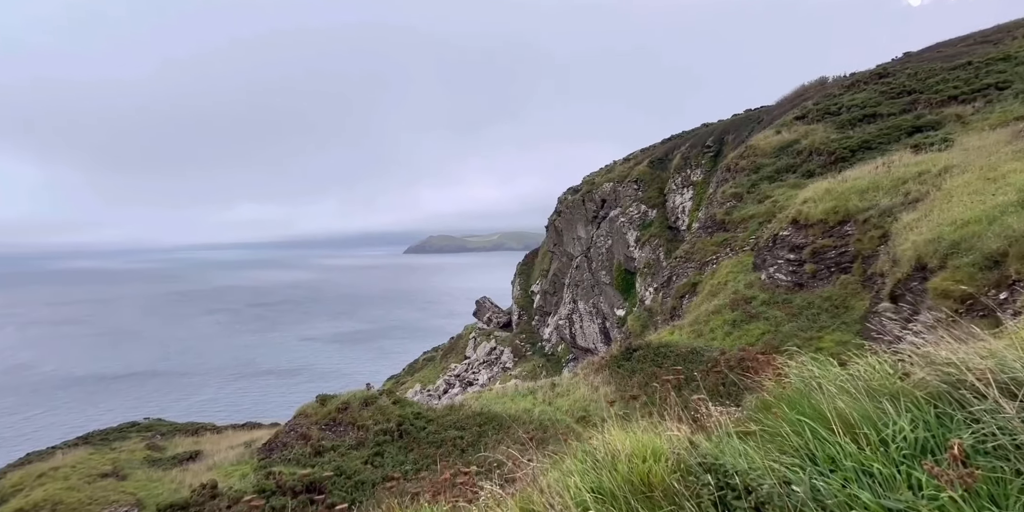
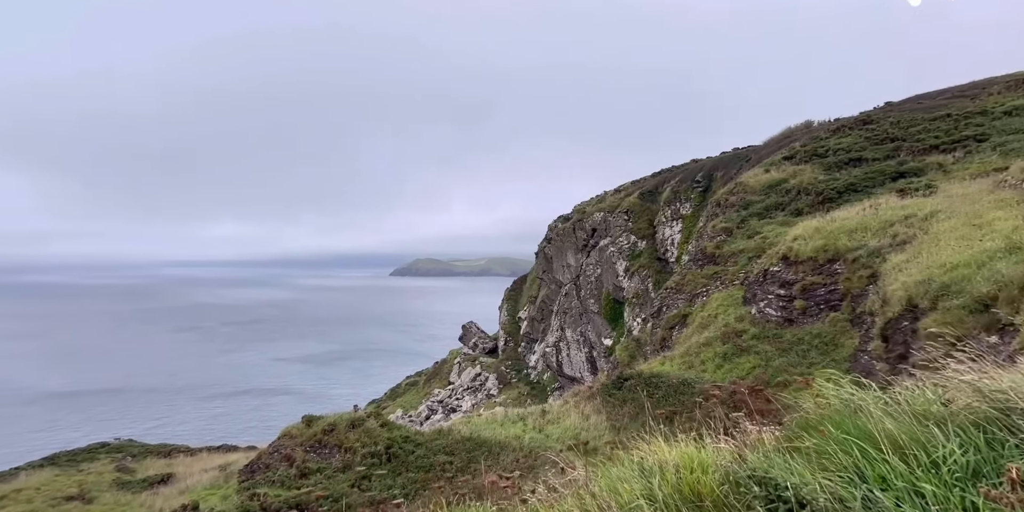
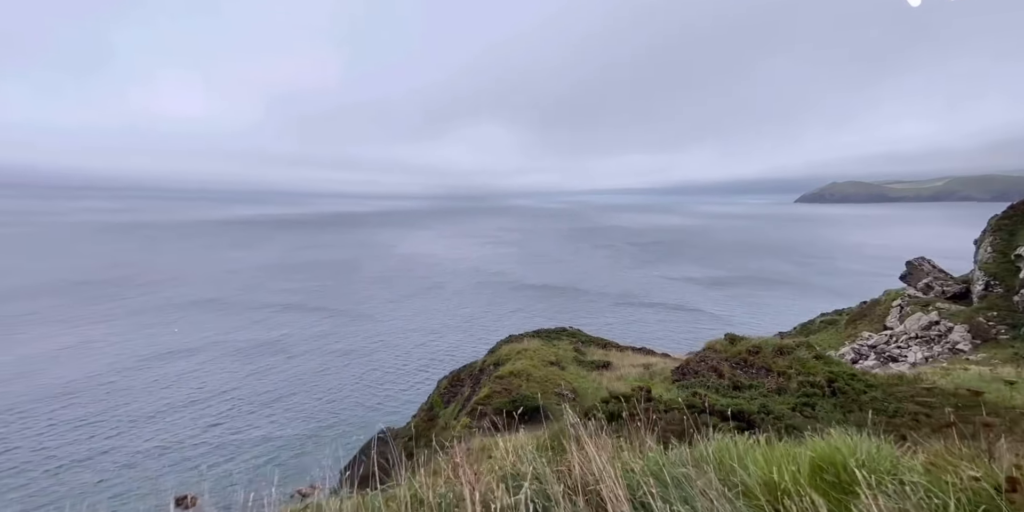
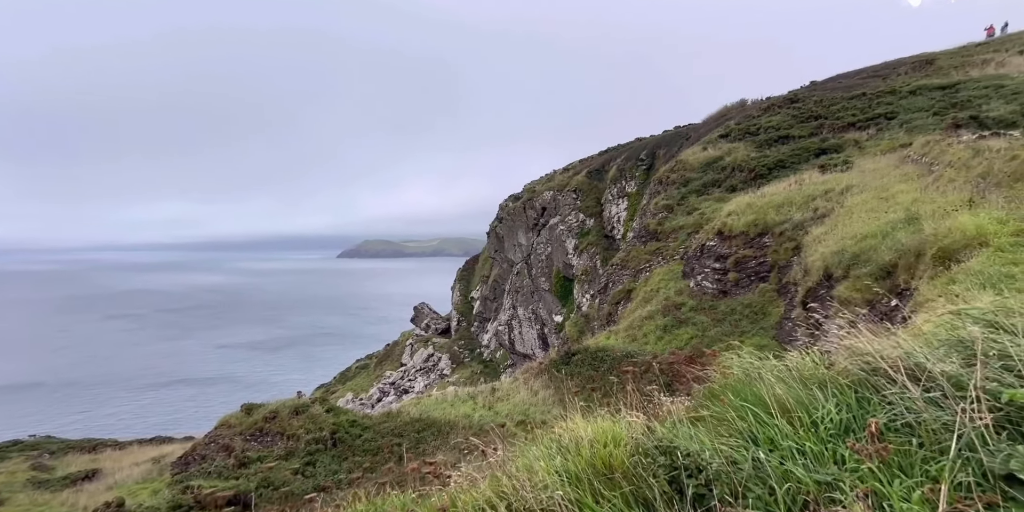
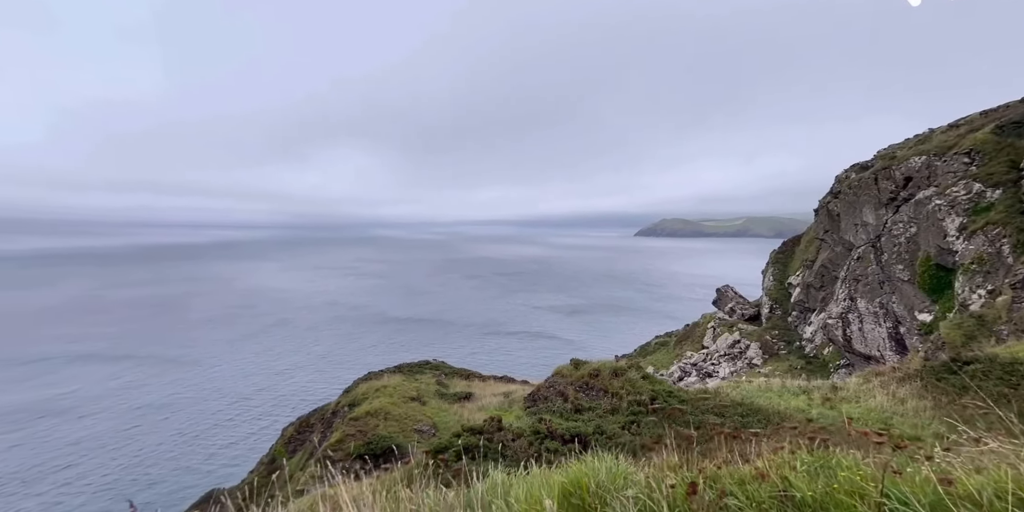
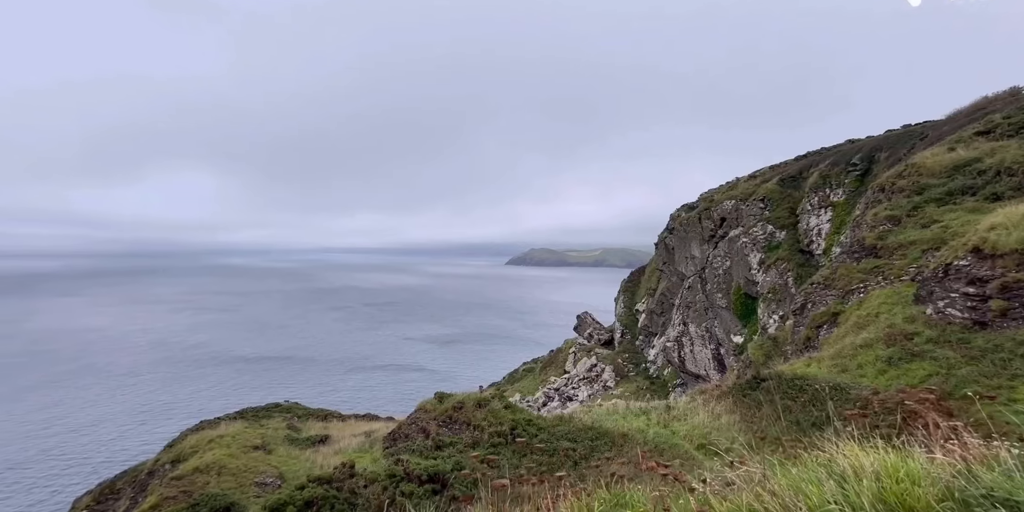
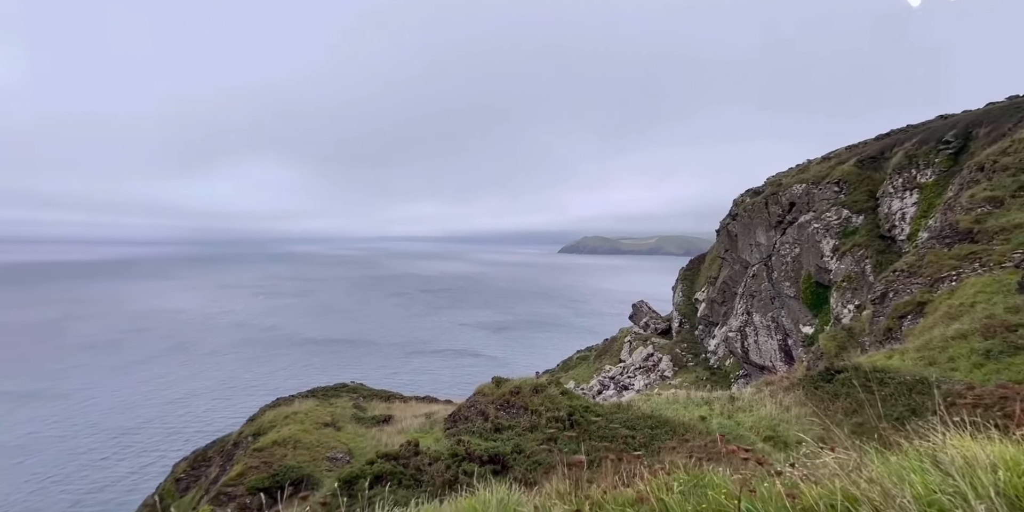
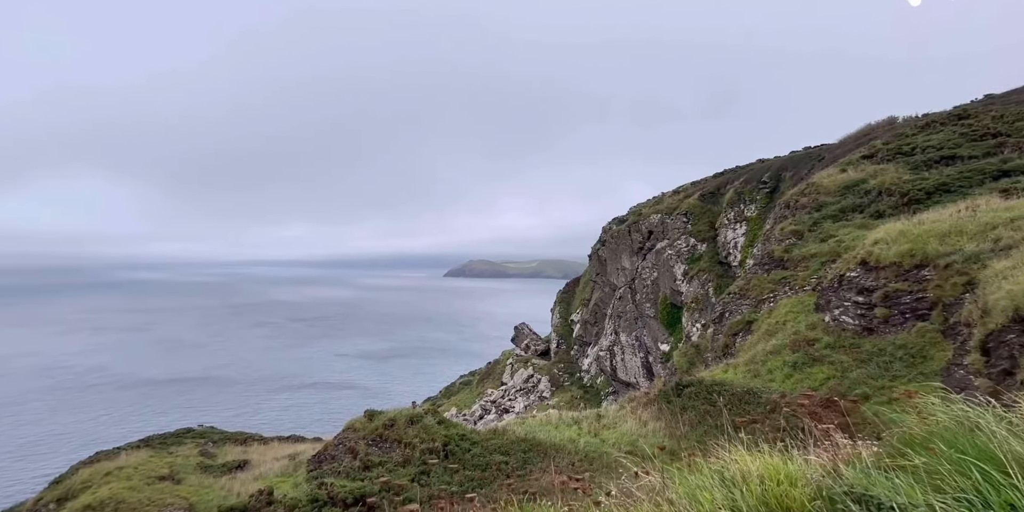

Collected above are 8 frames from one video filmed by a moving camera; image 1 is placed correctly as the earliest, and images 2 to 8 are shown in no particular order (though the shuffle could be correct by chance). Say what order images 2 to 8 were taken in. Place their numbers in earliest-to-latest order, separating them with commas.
4, 2, 8, 6, 7, 5, 3
